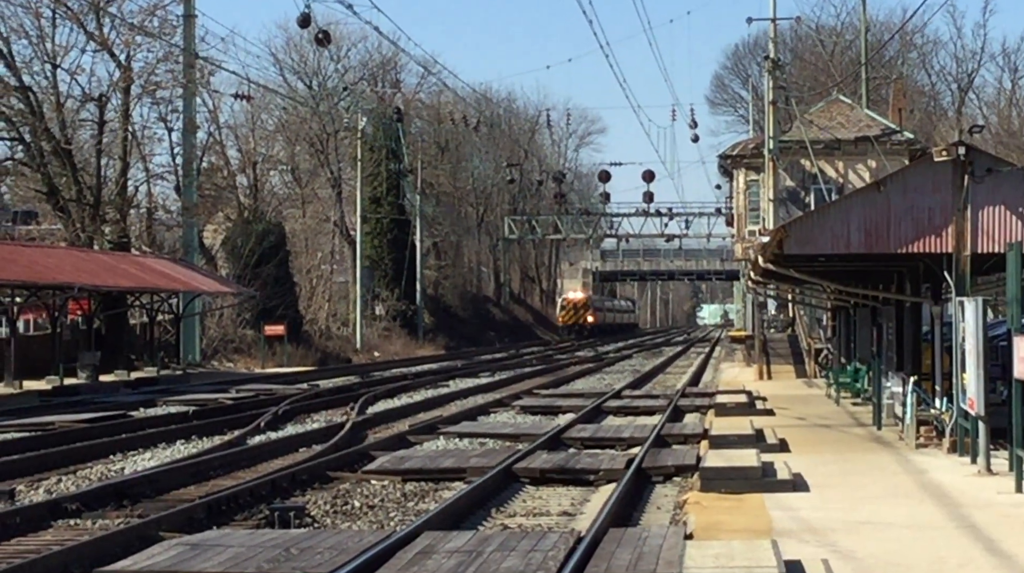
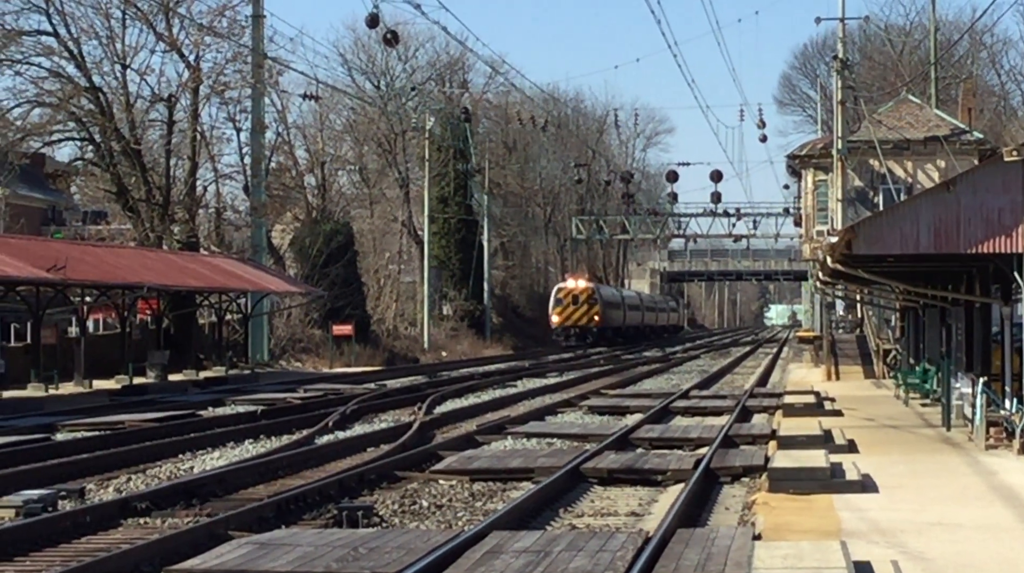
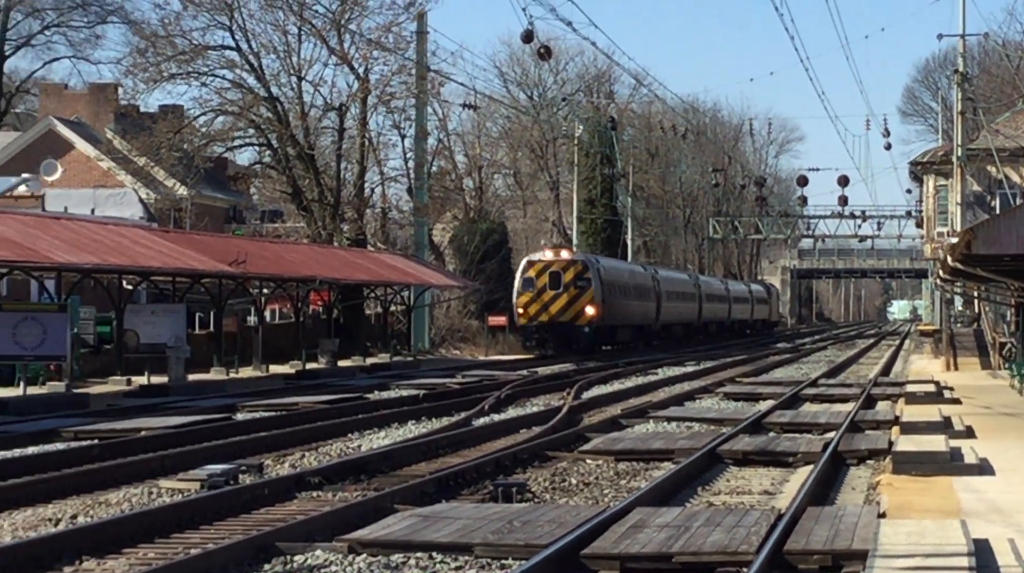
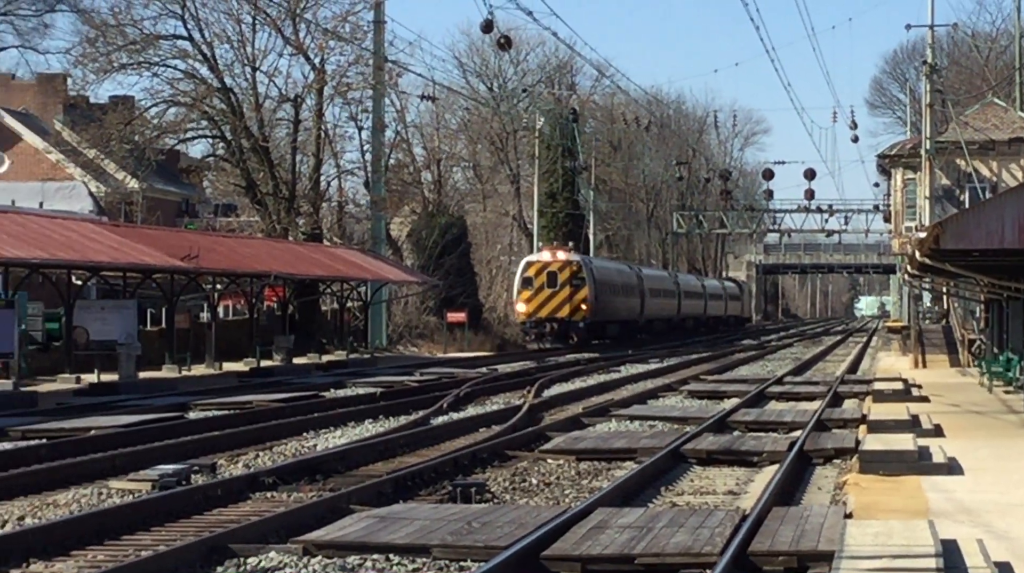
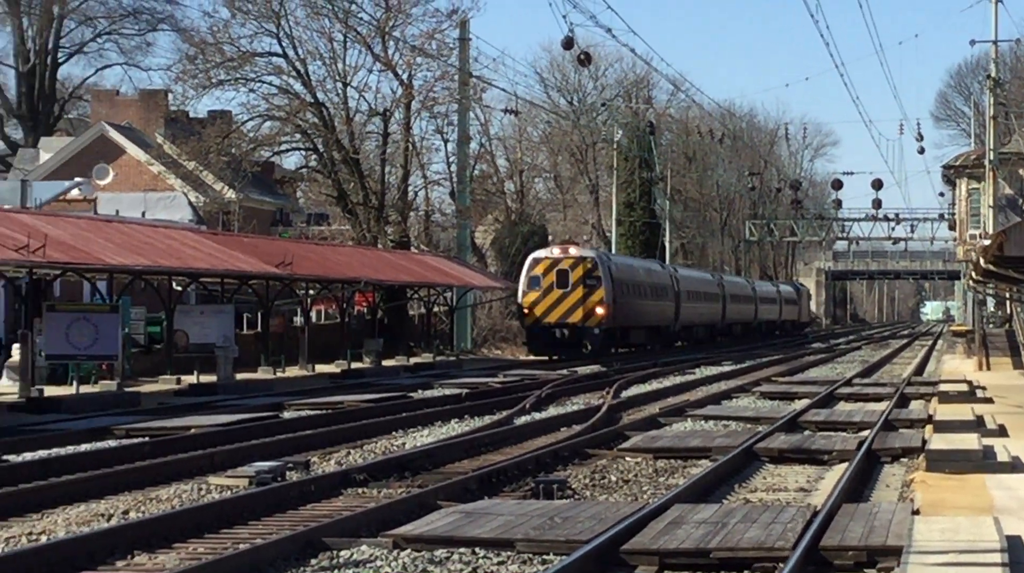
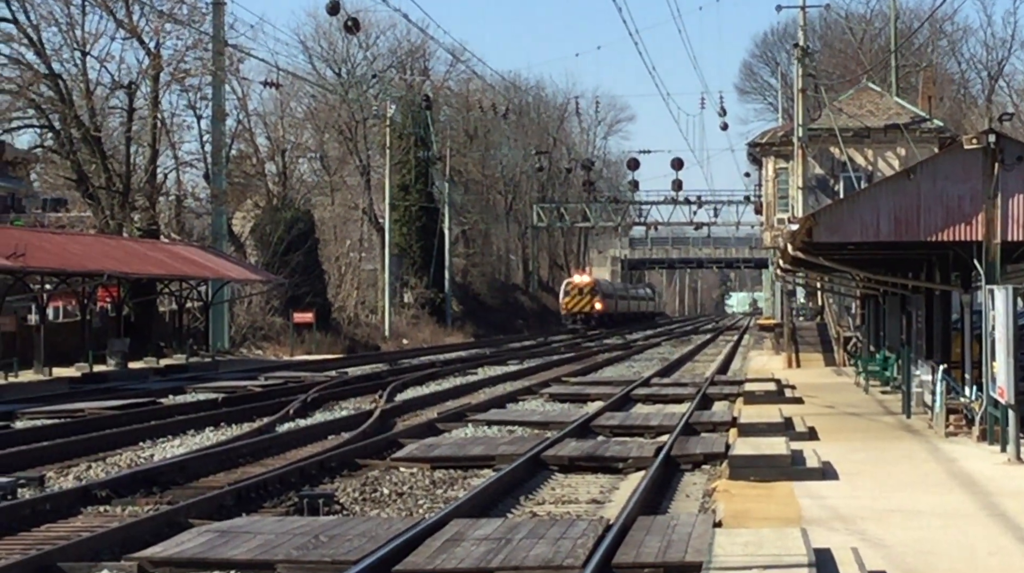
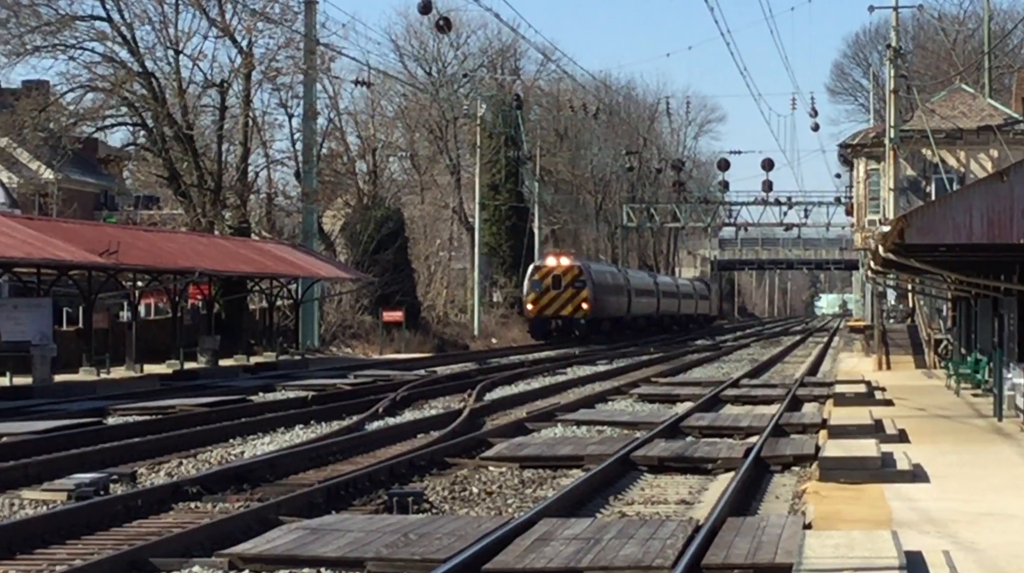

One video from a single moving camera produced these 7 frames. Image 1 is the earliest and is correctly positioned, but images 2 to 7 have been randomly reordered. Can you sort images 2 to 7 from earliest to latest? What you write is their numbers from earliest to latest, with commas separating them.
6, 2, 7, 4, 3, 5
